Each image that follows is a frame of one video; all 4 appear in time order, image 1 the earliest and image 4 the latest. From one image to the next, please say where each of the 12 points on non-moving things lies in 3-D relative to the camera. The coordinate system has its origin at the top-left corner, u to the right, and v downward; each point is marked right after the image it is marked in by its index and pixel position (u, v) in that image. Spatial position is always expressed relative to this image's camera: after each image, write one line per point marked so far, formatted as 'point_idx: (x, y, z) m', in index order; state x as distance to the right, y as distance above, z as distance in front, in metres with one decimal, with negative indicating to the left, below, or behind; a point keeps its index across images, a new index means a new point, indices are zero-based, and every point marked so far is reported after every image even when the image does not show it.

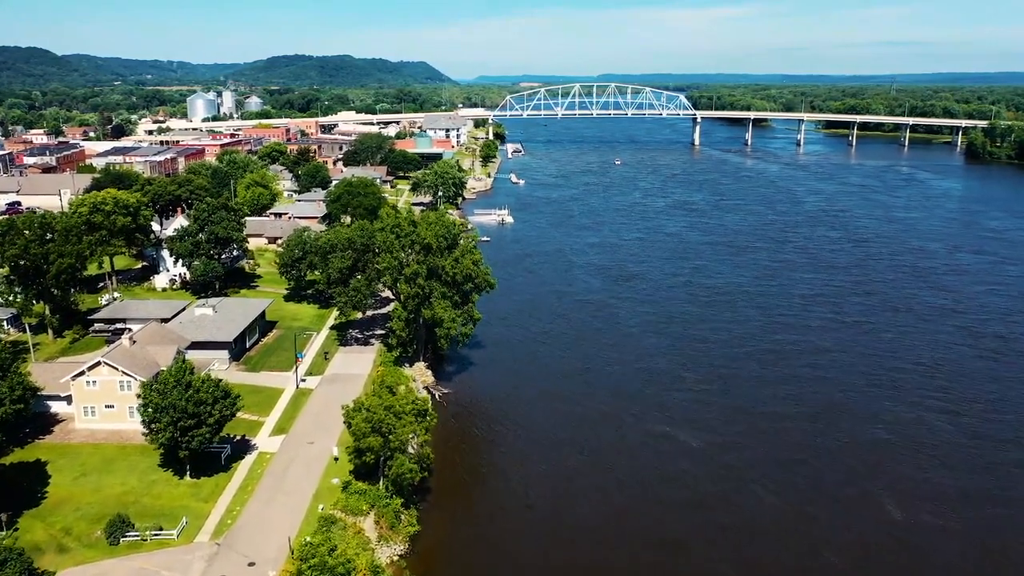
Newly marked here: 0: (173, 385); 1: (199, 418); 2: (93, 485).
0: (-7.6, -2.2, +17.3) m
1: (-7.0, -2.9, +17.2) m
2: (-9.6, -4.5, +17.7) m
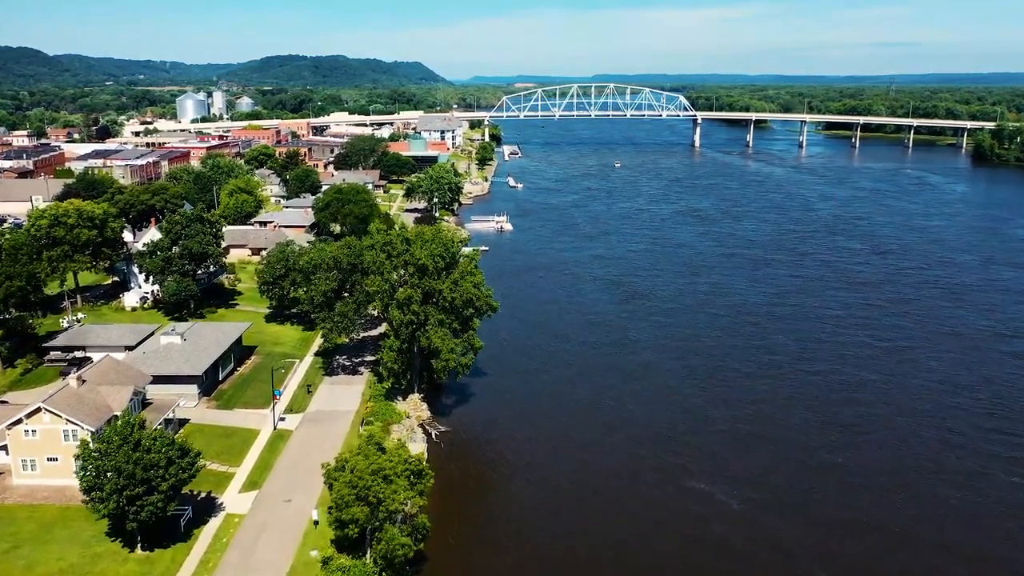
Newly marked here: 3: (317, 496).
0: (-7.4, -2.9, +14.5) m
1: (-6.7, -3.6, +14.4) m
2: (-9.4, -5.2, +14.9) m
3: (-4.4, -4.7, +17.6) m
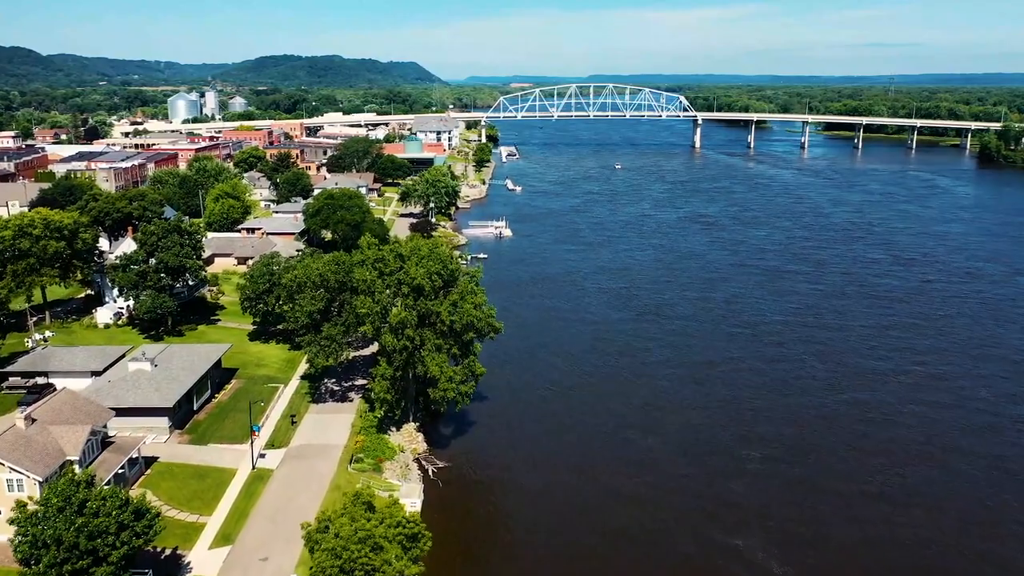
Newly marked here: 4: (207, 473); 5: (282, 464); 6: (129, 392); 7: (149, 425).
0: (-7.2, -3.5, +12.3) m
1: (-6.6, -4.2, +12.3) m
2: (-9.2, -5.8, +12.7) m
3: (-4.3, -5.3, +15.5) m
4: (-7.2, -4.4, +18.4) m
5: (-5.6, -4.3, +18.9) m
6: (-9.8, -2.7, +19.9) m
7: (-9.3, -3.5, +19.7) m
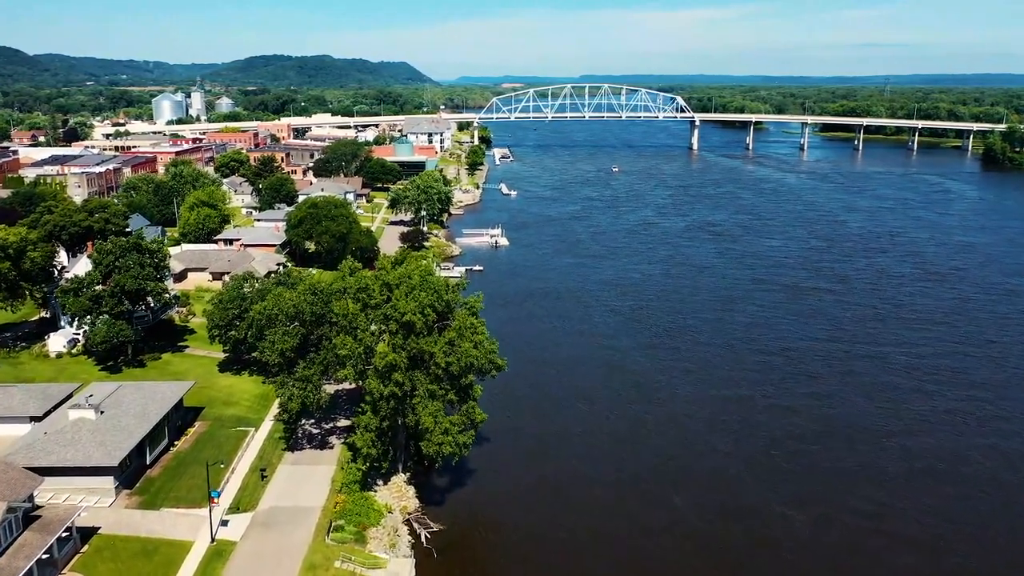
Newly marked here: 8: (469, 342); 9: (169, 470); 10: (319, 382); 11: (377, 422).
0: (-7.0, -4.3, +9.3) m
1: (-6.3, -5.0, +9.3) m
2: (-9.0, -6.6, +9.7) m
3: (-4.1, -6.0, +12.5) m
4: (-7.1, -5.2, +15.4) m
5: (-5.5, -5.1, +15.9) m
6: (-9.7, -3.5, +16.9) m
7: (-9.1, -4.3, +16.7) m
8: (-1.0, -1.2, +17.8) m
9: (-8.2, -4.3, +18.5) m
10: (-4.8, -2.3, +19.3) m
11: (-3.0, -3.0, +17.6) m
